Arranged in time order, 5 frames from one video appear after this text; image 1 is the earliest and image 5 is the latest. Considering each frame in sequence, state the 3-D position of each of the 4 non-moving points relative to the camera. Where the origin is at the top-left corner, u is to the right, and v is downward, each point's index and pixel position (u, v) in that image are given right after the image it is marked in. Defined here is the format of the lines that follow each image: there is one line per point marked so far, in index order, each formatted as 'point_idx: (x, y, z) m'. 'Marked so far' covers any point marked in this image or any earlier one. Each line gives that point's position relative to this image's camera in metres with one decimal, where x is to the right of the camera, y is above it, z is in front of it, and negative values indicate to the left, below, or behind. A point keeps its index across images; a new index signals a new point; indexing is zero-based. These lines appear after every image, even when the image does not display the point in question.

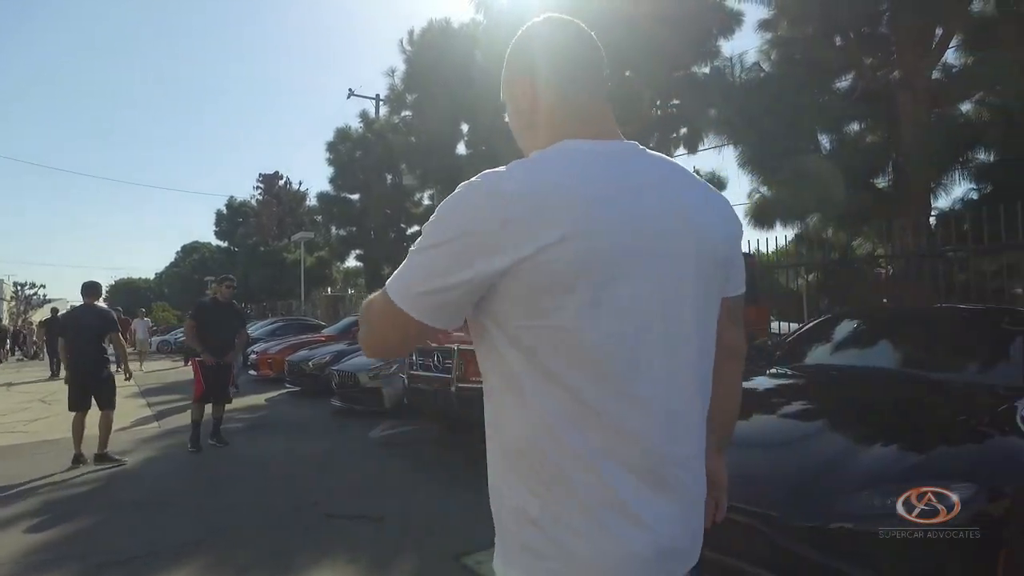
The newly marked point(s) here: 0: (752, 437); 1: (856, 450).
0: (+1.3, -0.8, +3.5) m
1: (+1.6, -0.8, +3.2) m
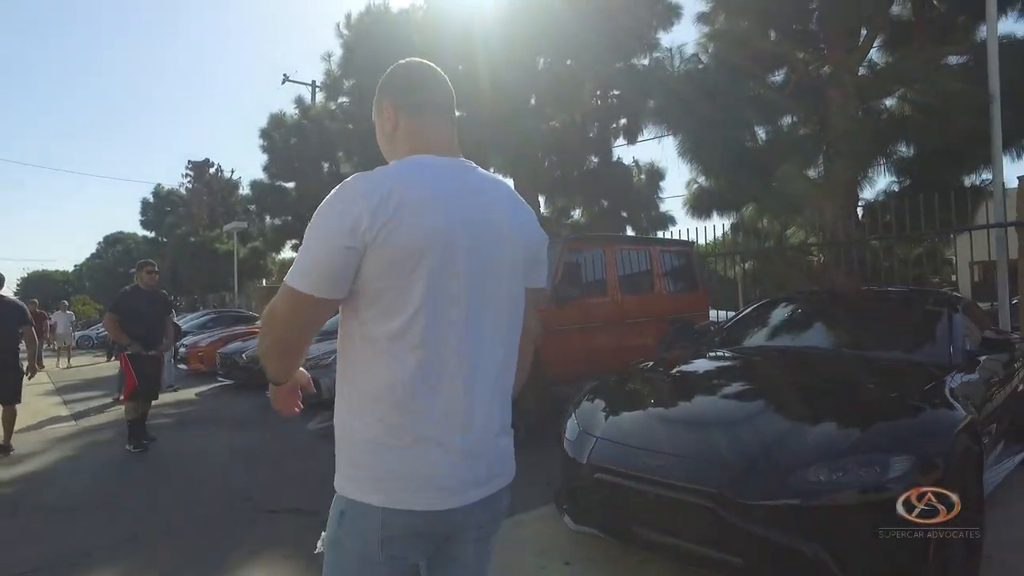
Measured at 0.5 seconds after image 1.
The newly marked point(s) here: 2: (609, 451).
0: (+1.0, -0.7, +3.5) m
1: (+1.4, -0.7, +3.2) m
2: (+0.5, -0.9, +3.5) m
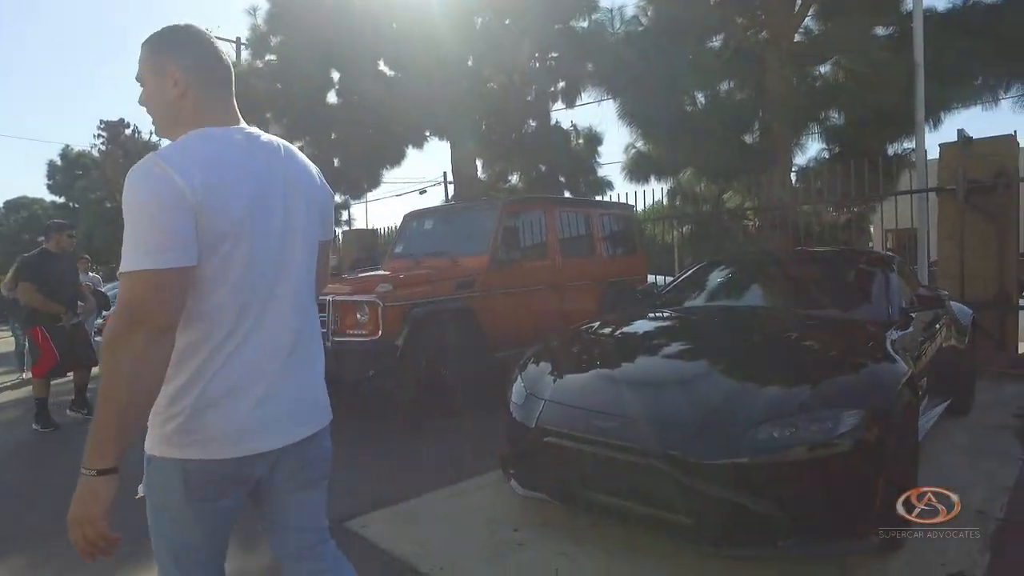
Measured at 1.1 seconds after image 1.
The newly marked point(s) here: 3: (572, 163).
0: (+0.7, -0.5, +3.4) m
1: (+1.1, -0.5, +3.2) m
2: (+0.2, -0.6, +3.4) m
3: (+1.4, +2.9, +15.8) m
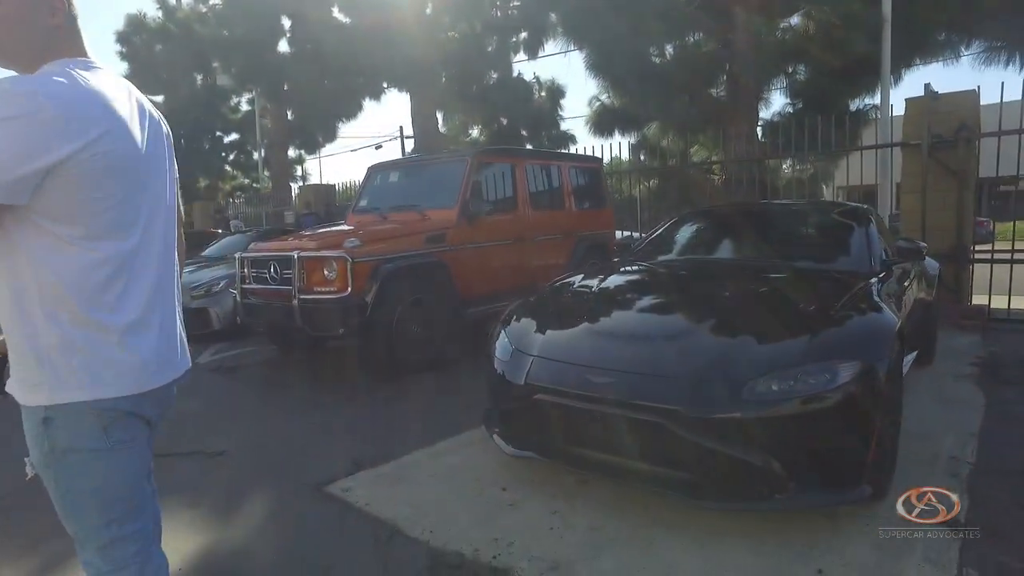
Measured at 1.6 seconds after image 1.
0: (+0.6, -0.2, +3.4) m
1: (+1.1, -0.2, +3.1) m
2: (+0.2, -0.4, +3.3) m
3: (+0.5, +4.0, +15.5) m
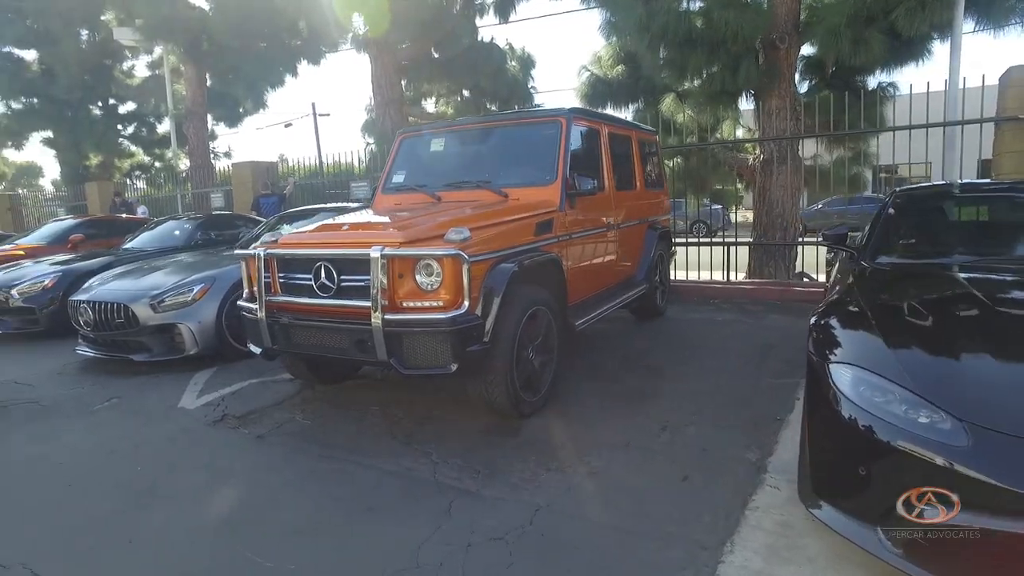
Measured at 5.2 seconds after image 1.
0: (+2.0, -0.3, +1.9) m
1: (+2.5, -0.3, +1.8) m
2: (+1.6, -0.5, +1.8) m
3: (-0.2, +4.1, +13.8) m
